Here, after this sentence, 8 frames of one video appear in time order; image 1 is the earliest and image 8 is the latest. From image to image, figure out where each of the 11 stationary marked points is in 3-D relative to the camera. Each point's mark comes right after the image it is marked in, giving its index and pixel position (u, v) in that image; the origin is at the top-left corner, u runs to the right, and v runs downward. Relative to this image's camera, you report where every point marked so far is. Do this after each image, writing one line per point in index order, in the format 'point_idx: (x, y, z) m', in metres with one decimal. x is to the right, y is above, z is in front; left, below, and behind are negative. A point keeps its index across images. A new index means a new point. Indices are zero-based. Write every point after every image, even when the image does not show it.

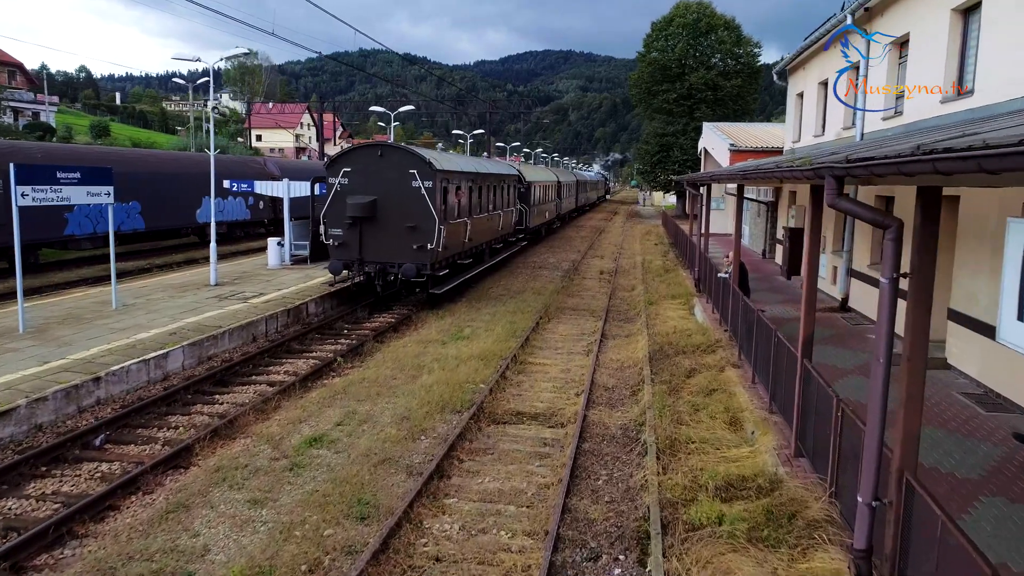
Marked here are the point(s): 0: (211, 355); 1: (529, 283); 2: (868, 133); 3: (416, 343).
0: (-4.8, -1.1, +11.3) m
1: (+0.4, +0.1, +19.2) m
2: (+6.7, +2.9, +13.3) m
3: (-1.6, -1.0, +12.2) m
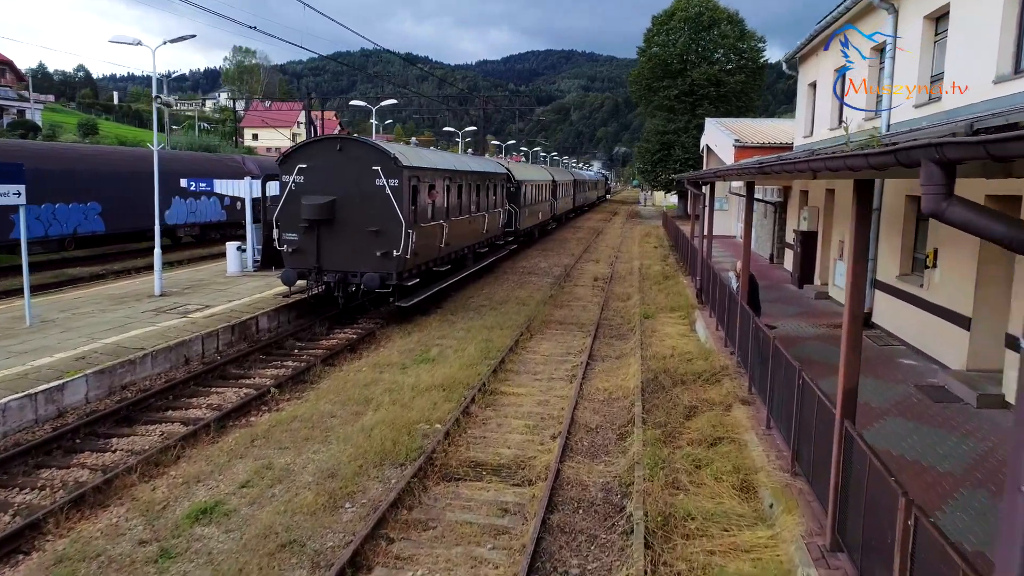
0: (-5.2, -1.3, +9.6) m
1: (0.0, -0.1, +17.4) m
2: (+6.3, +2.7, +11.6) m
3: (-2.1, -1.2, +10.5) m
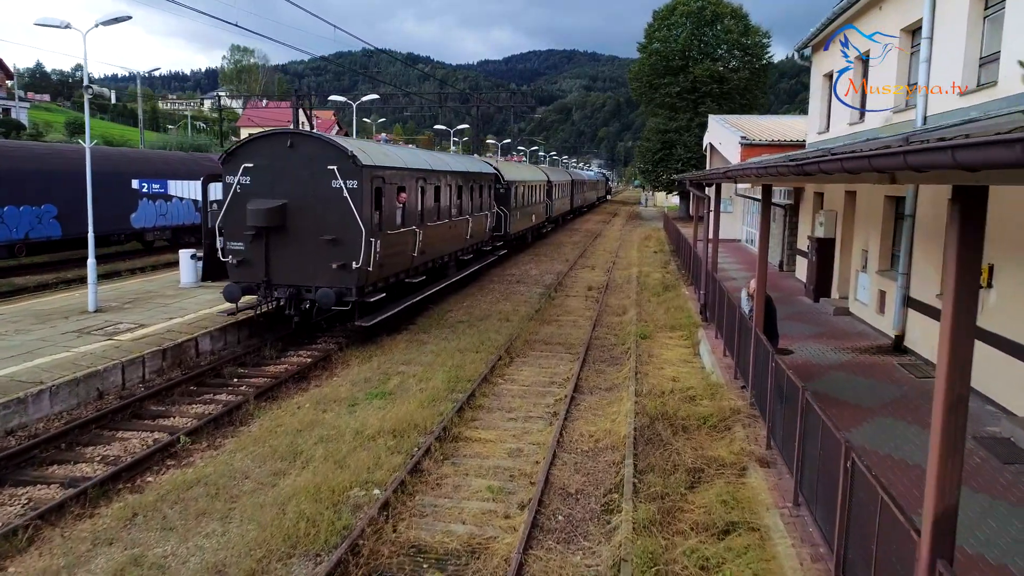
0: (-5.6, -1.6, +8.0) m
1: (-0.3, -0.3, +15.8) m
2: (+5.9, +2.4, +9.9) m
3: (-2.4, -1.5, +8.8) m
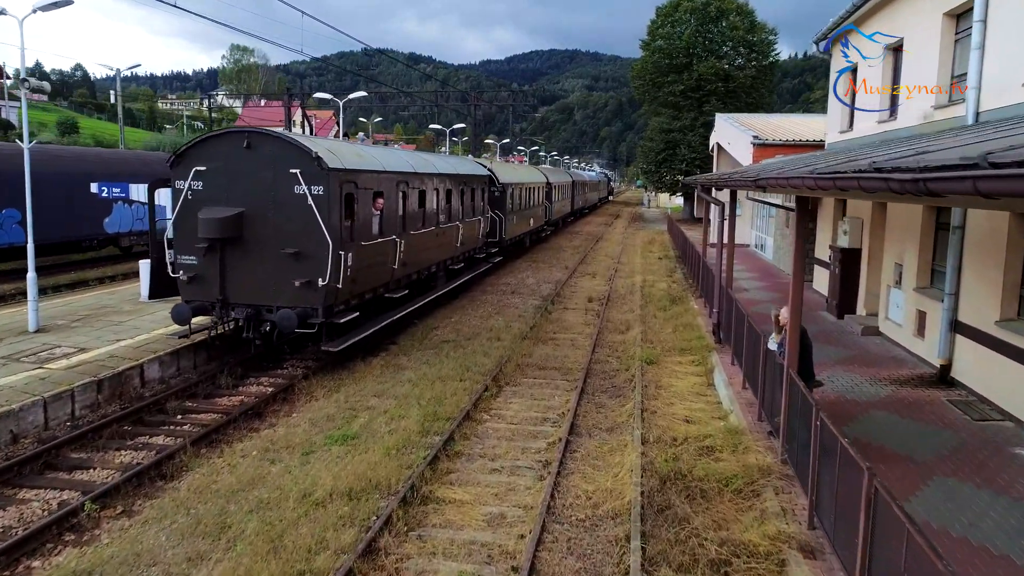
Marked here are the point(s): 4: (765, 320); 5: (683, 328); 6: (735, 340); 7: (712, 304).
0: (-5.7, -1.8, +6.6) m
1: (-0.5, -0.6, +14.4) m
2: (+5.7, +2.1, +8.5) m
3: (-2.6, -1.7, +7.5) m
4: (+4.7, -0.6, +13.2) m
5: (+3.0, -0.7, +12.7) m
6: (+3.1, -0.7, +9.9) m
7: (+3.7, -0.3, +13.3) m
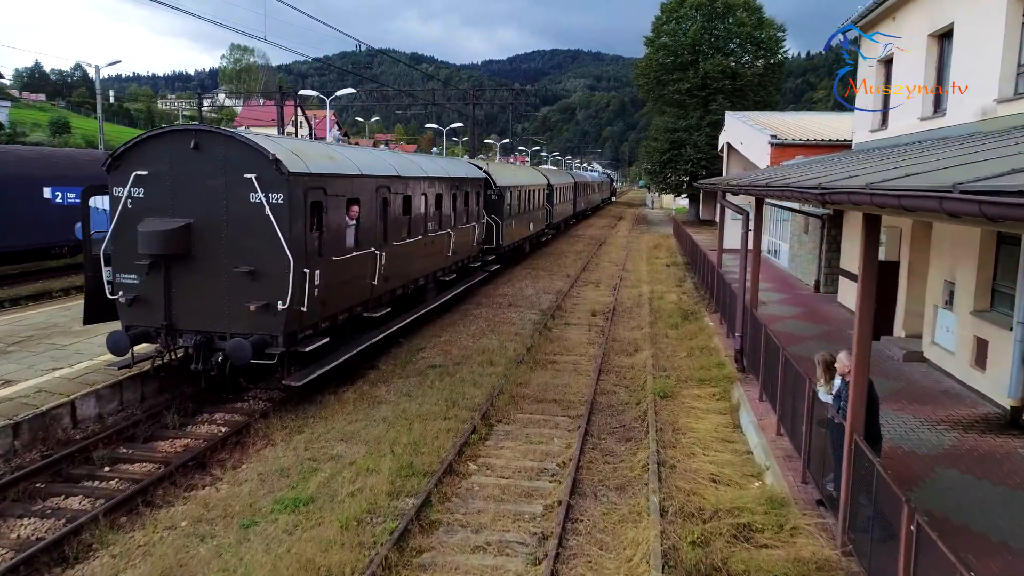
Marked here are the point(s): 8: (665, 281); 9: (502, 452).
0: (-5.8, -2.1, +5.2) m
1: (-0.6, -0.9, +13.0) m
2: (+5.6, +1.9, +7.1) m
3: (-2.7, -2.0, +6.1) m
4: (+4.6, -0.9, +11.8) m
5: (+3.0, -1.0, +11.3) m
6: (+3.0, -1.0, +8.5) m
7: (+3.6, -0.6, +11.8) m
8: (+4.3, +0.2, +19.9) m
9: (-0.1, -1.8, +8.1) m
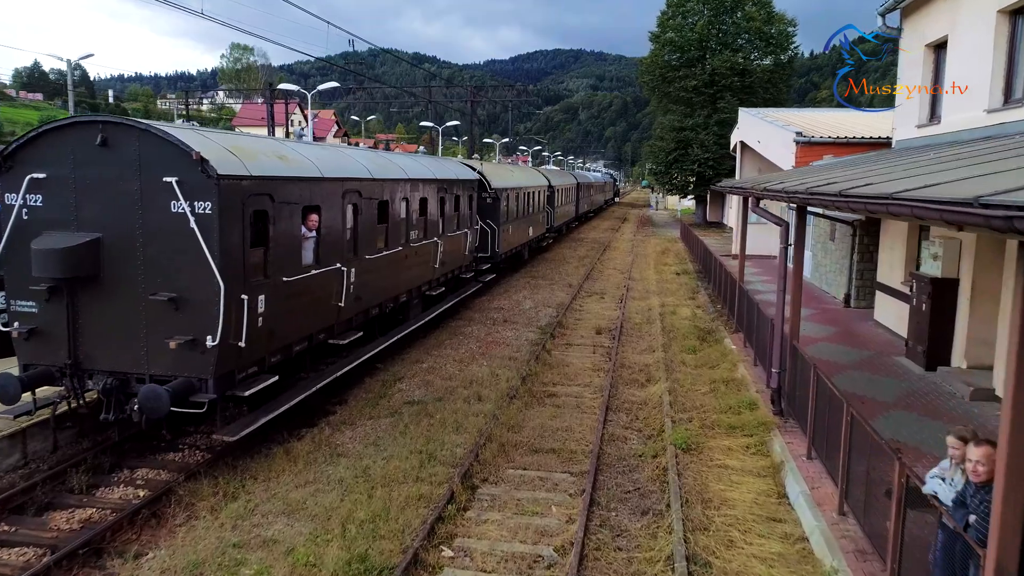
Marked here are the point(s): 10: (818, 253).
0: (-6.0, -2.4, +3.5) m
1: (-0.7, -1.2, +11.3) m
2: (+5.5, +1.6, +5.4) m
3: (-2.8, -2.3, +4.4) m
4: (+4.5, -1.2, +10.1) m
5: (+2.8, -1.3, +9.6) m
6: (+2.9, -1.3, +6.8) m
7: (+3.5, -0.9, +10.1) m
8: (+4.2, -0.1, +18.2) m
9: (-0.2, -2.1, +6.4) m
10: (+7.6, +0.9, +17.9) m
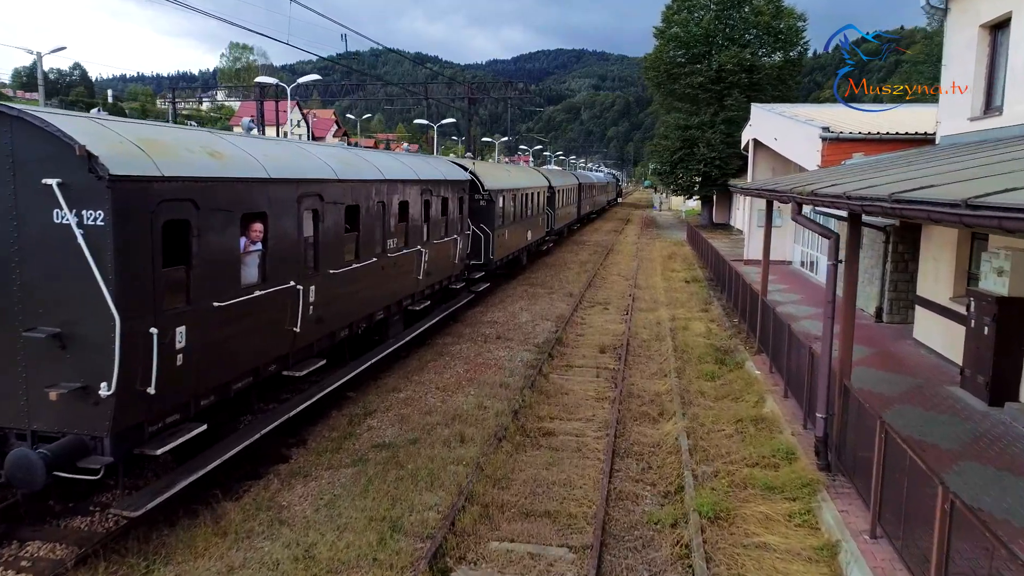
0: (-6.1, -2.7, +2.0) m
1: (-0.8, -1.5, +9.8) m
2: (+5.3, +1.3, +3.9) m
3: (-3.0, -2.6, +2.9) m
4: (+4.4, -1.4, +8.5) m
5: (+2.7, -1.5, +8.1) m
6: (+2.8, -1.6, +5.3) m
7: (+3.4, -1.2, +8.6) m
8: (+4.1, -0.3, +16.7) m
9: (-0.4, -2.4, +4.9) m
10: (+7.5, +0.6, +16.3) m
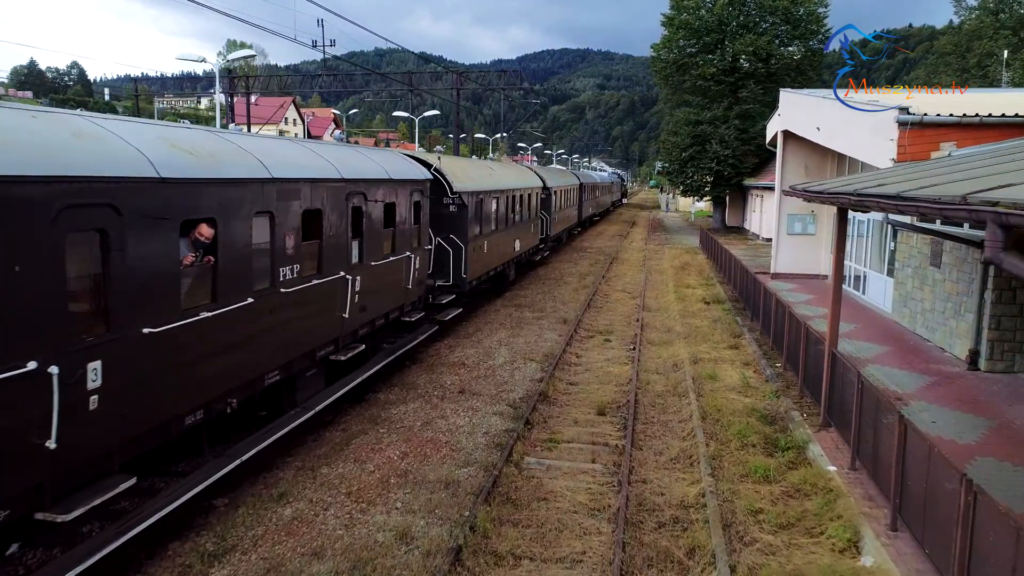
0: (-6.6, -3.2, -1.4) m
1: (-1.3, -2.0, +6.3) m
2: (+4.8, +0.8, +0.4) m
3: (-3.5, -3.1, -0.6) m
4: (+3.9, -2.0, +5.1) m
5: (+2.2, -2.1, +4.6) m
6: (+2.3, -2.1, +1.8) m
7: (+2.9, -1.7, +5.2) m
8: (+3.6, -0.9, +13.2) m
9: (-0.9, -2.9, +1.4) m
10: (+7.1, +0.1, +12.9) m
